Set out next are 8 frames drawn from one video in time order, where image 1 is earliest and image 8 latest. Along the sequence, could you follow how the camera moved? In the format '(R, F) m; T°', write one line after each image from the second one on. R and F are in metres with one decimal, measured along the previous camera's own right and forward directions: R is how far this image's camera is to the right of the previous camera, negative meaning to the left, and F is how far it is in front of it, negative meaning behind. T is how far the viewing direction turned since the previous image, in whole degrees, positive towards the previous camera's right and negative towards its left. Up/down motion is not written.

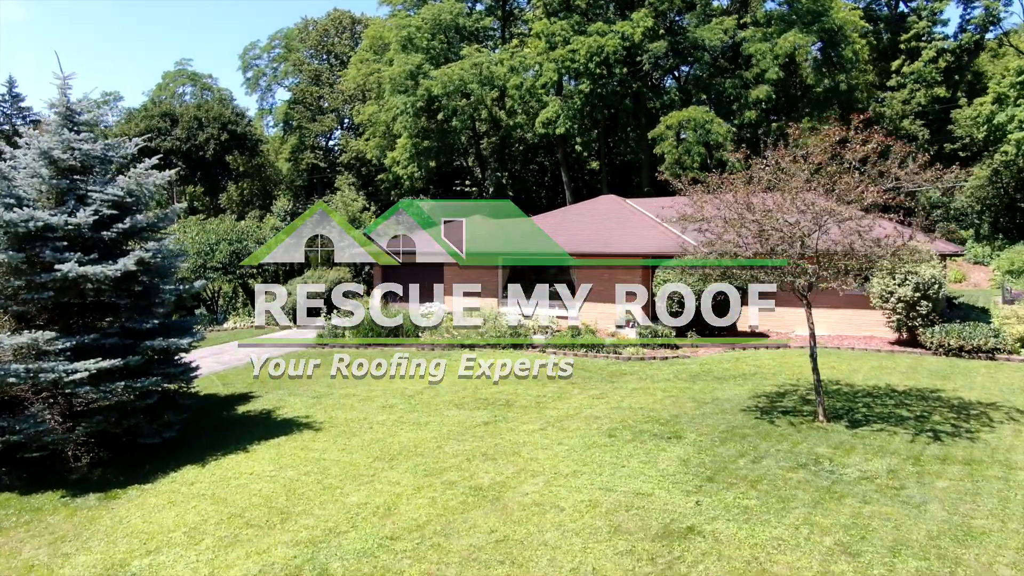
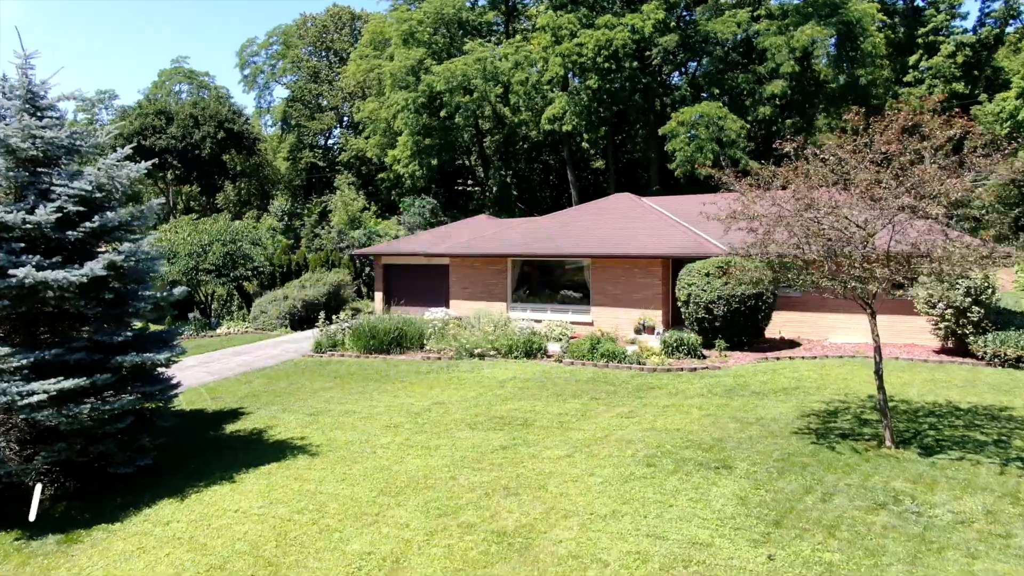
(-0.3, +1.2) m; 0°
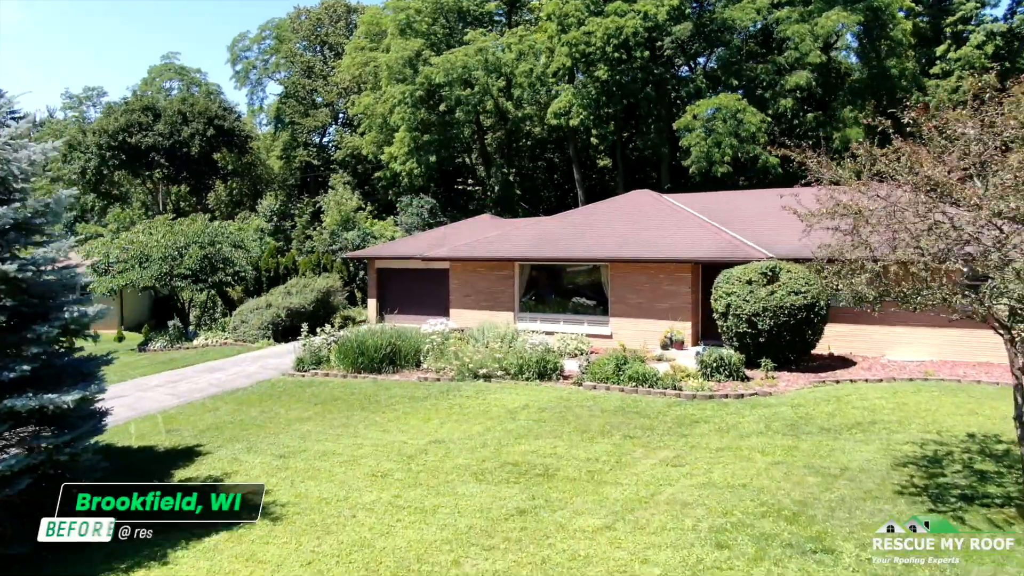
(-0.2, +2.1) m; 0°
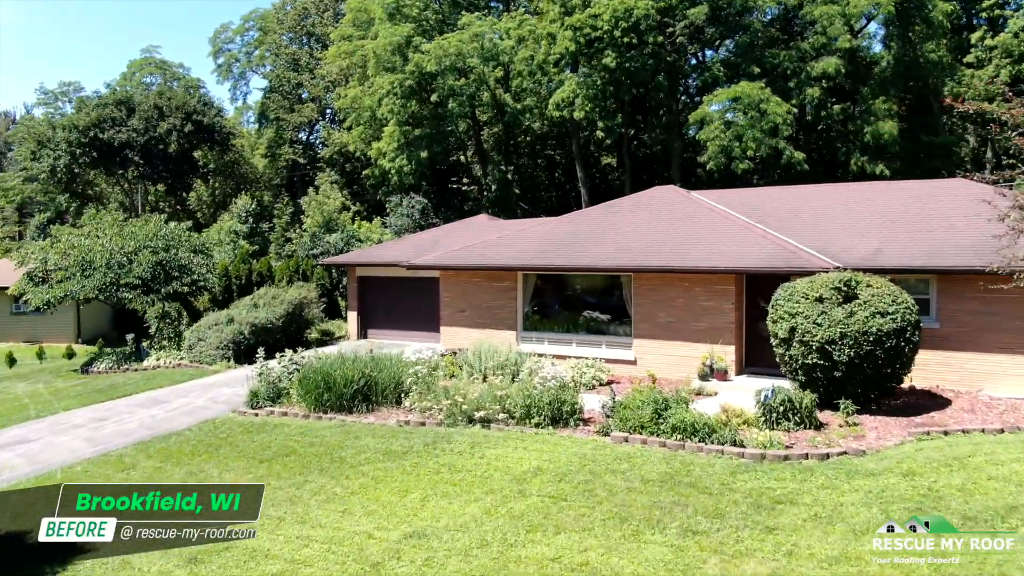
(-0.1, +2.9) m; 0°
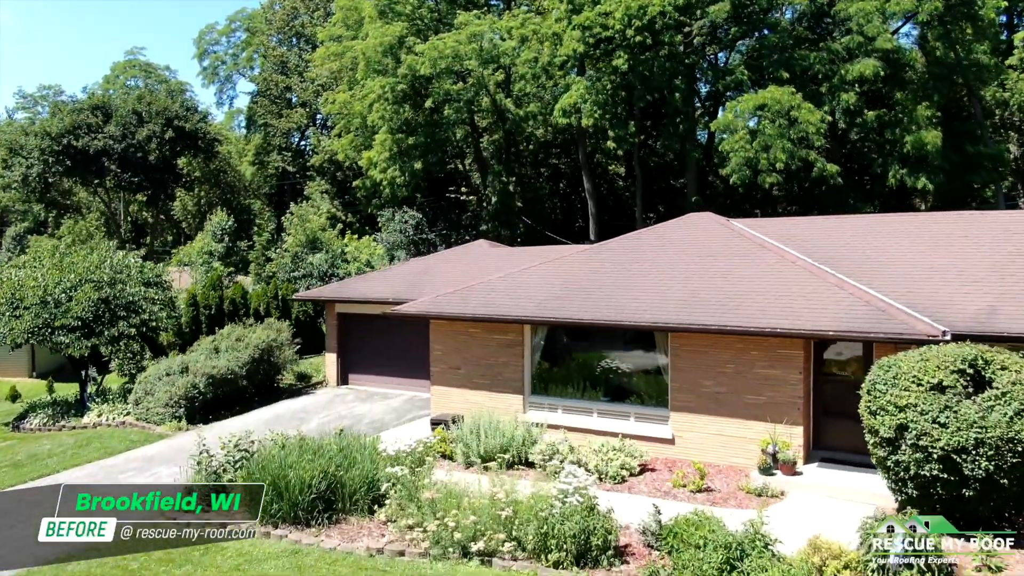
(-0.1, +2.7) m; 0°
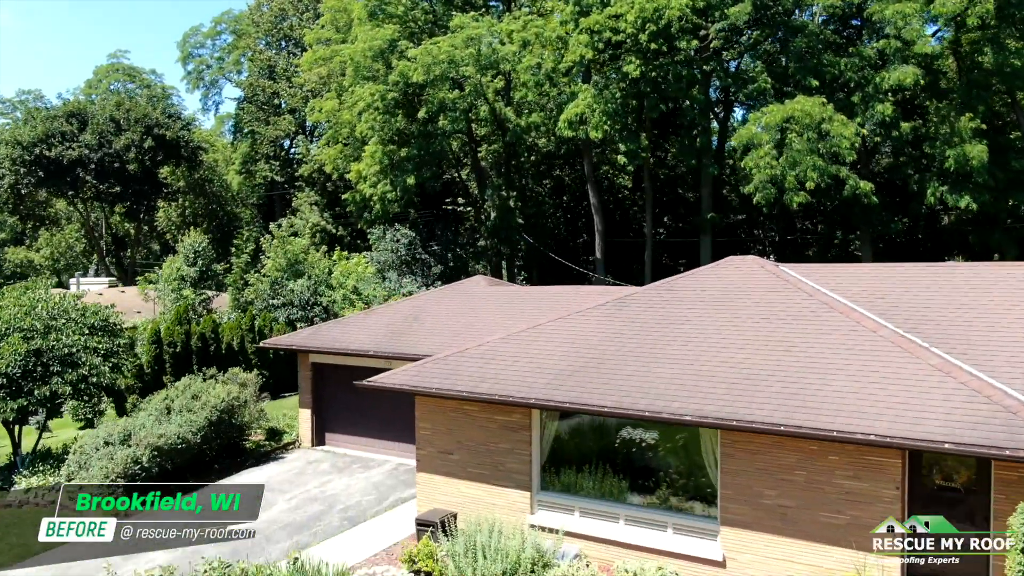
(-0.1, +2.4) m; 0°
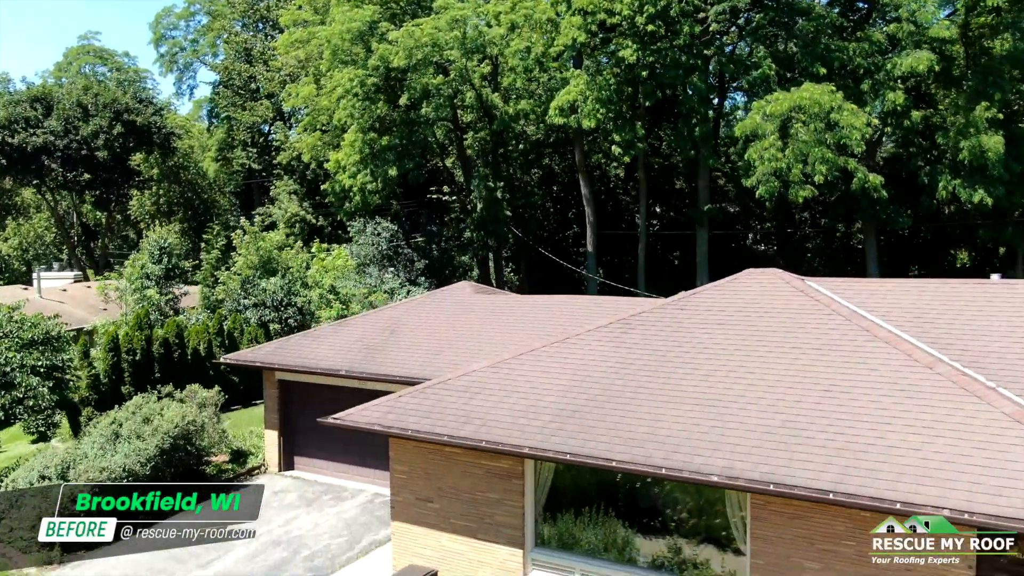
(0.0, +1.4) m; +1°
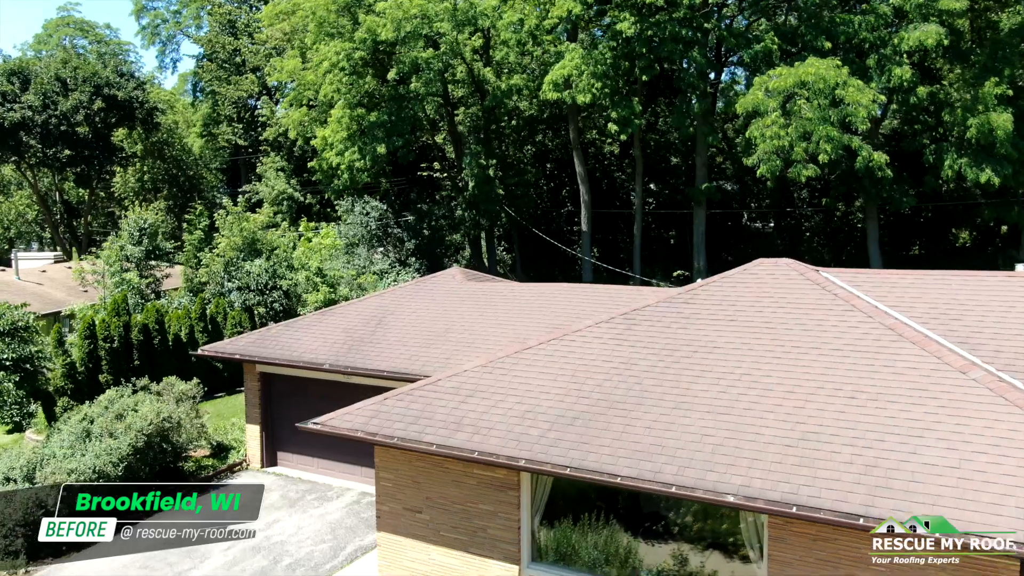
(0.0, +0.7) m; +1°
